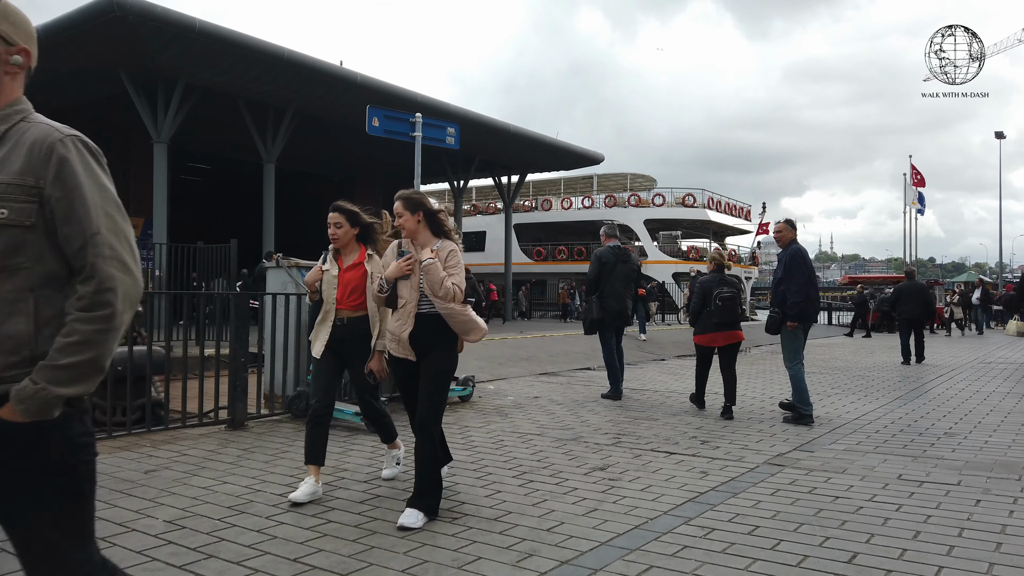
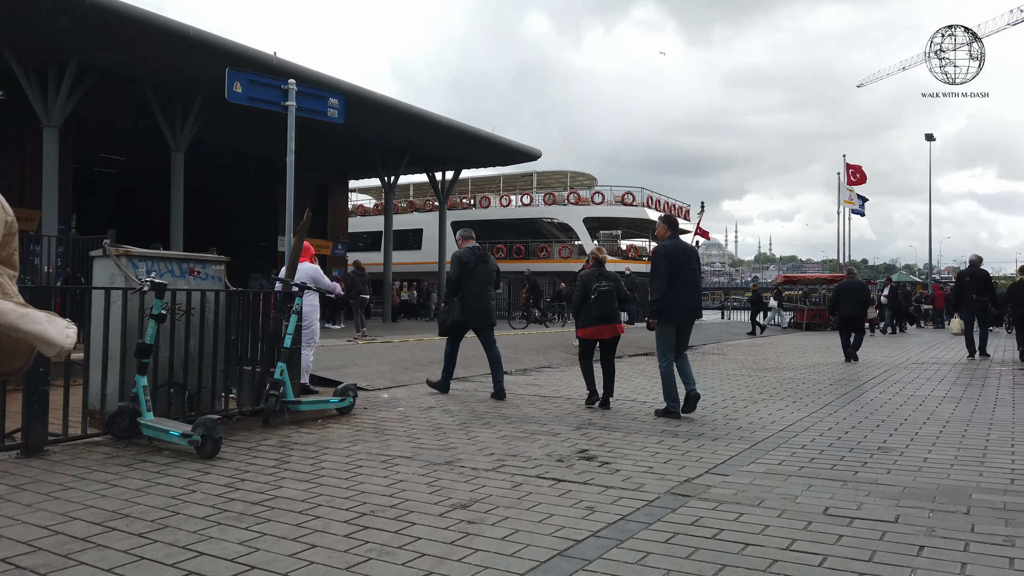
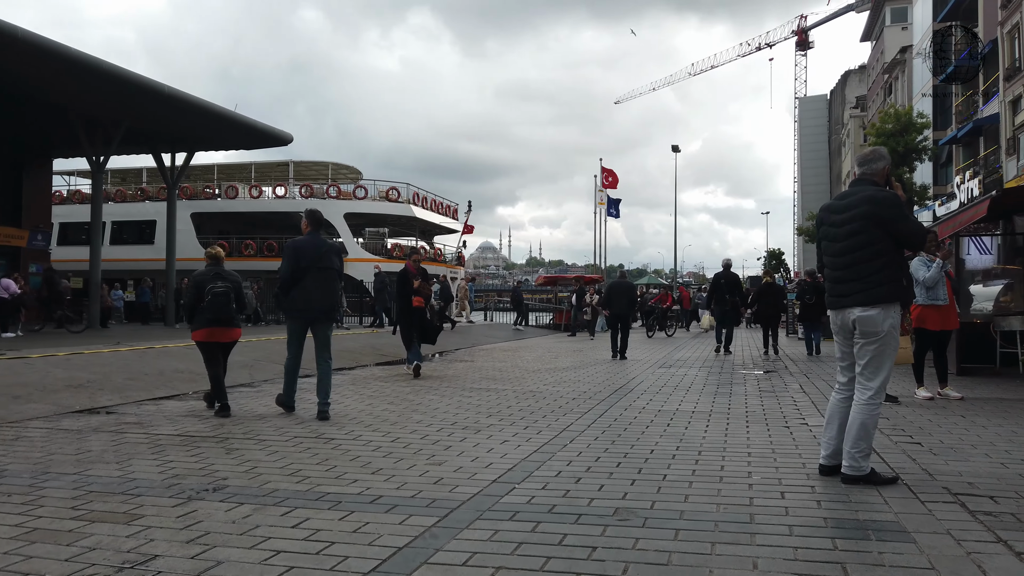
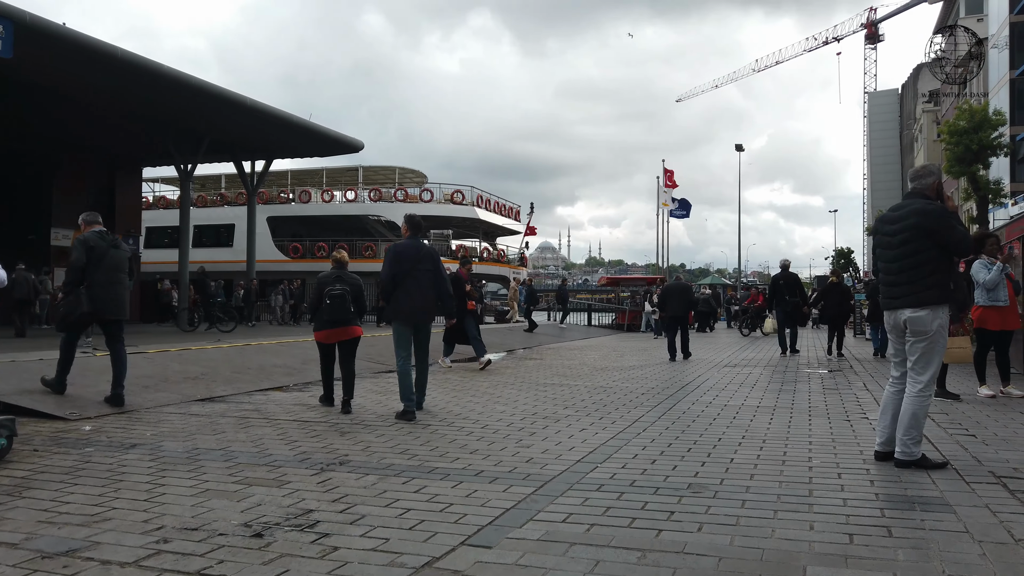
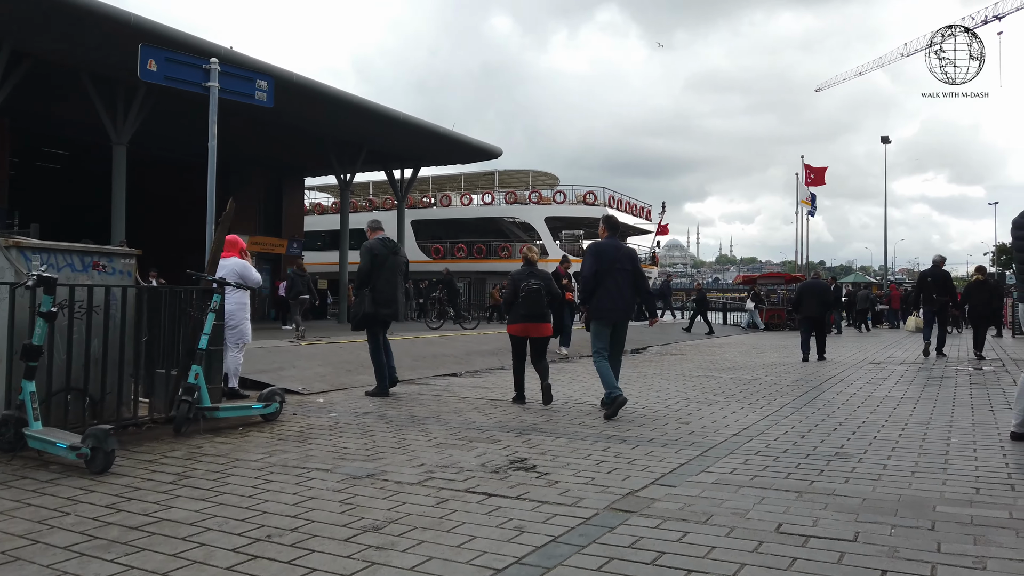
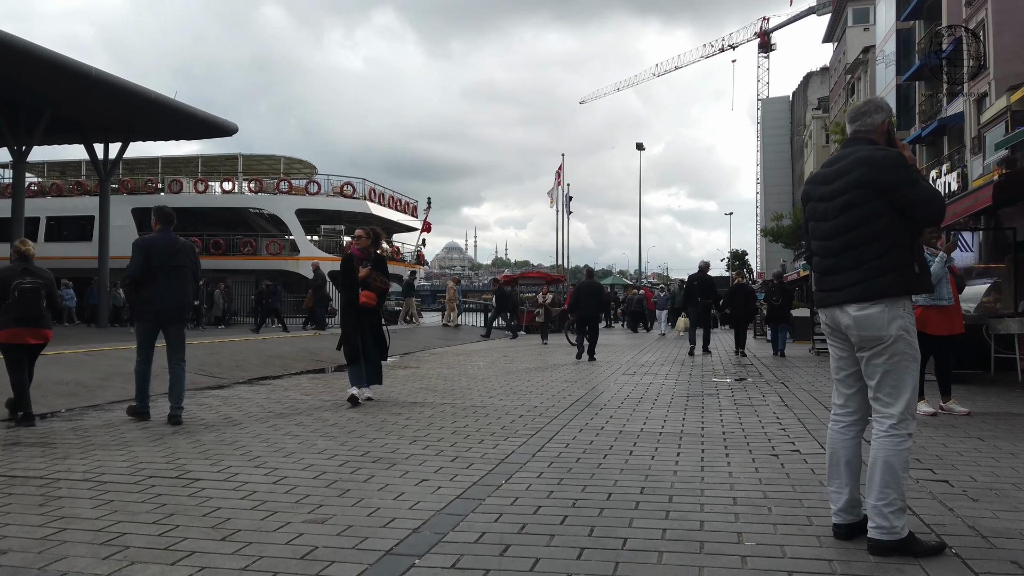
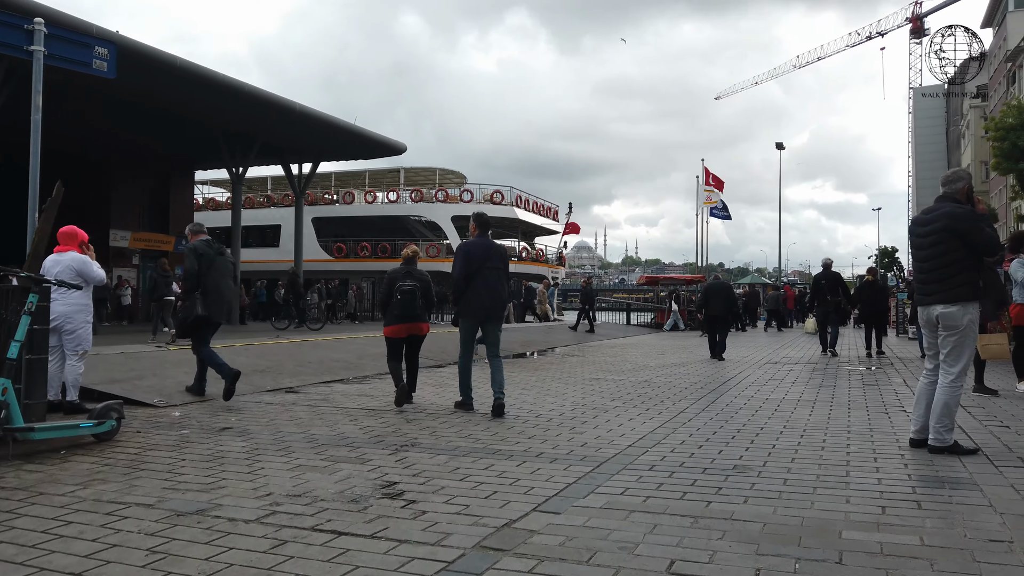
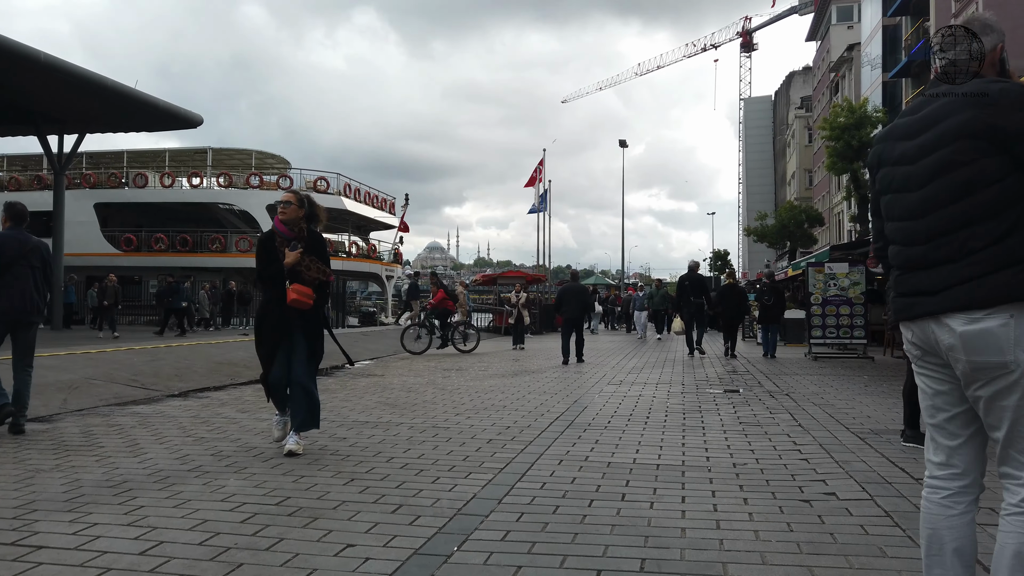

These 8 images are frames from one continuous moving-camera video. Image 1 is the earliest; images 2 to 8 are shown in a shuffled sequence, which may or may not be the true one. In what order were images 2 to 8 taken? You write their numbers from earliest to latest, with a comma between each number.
2, 5, 7, 4, 3, 6, 8
